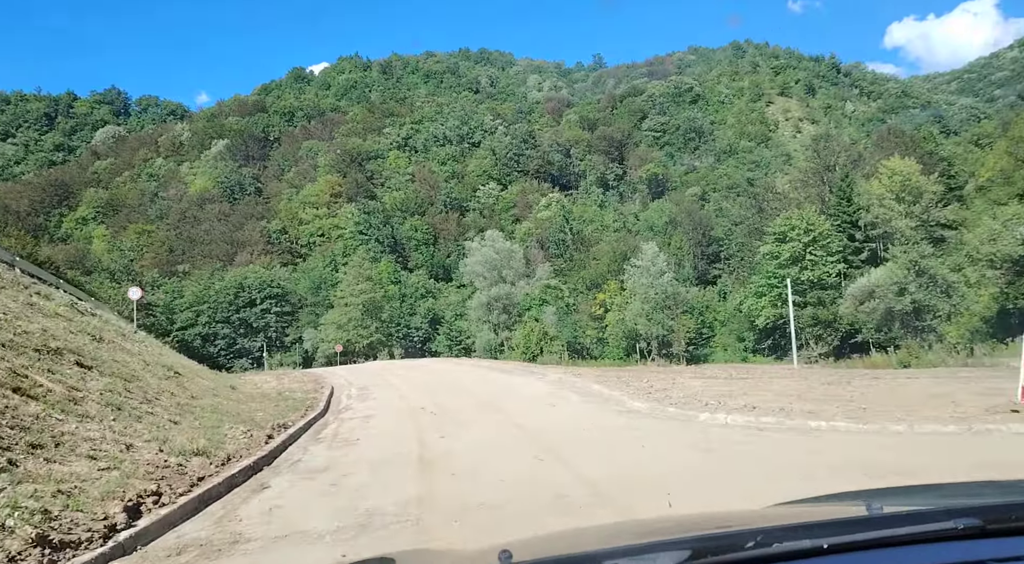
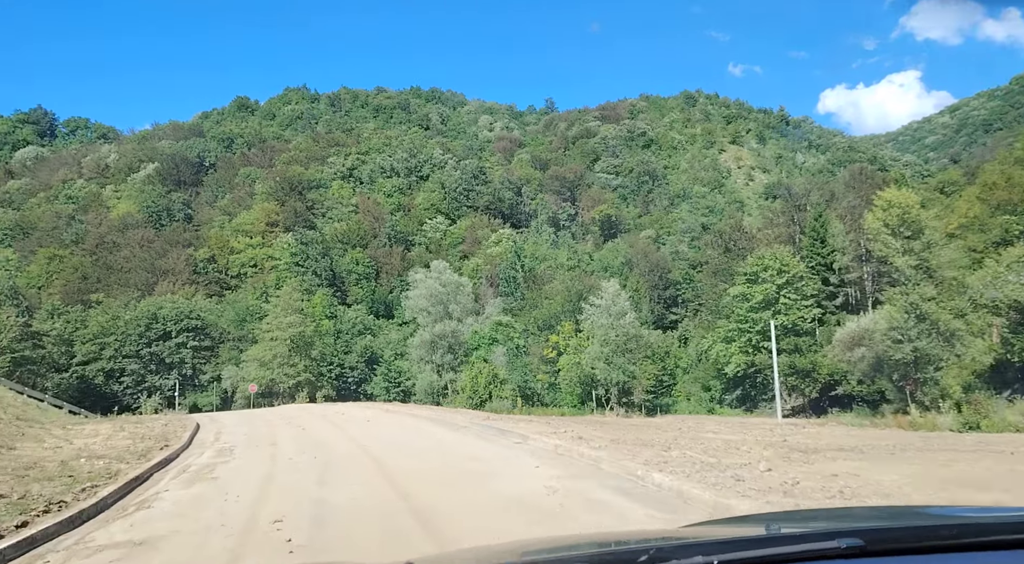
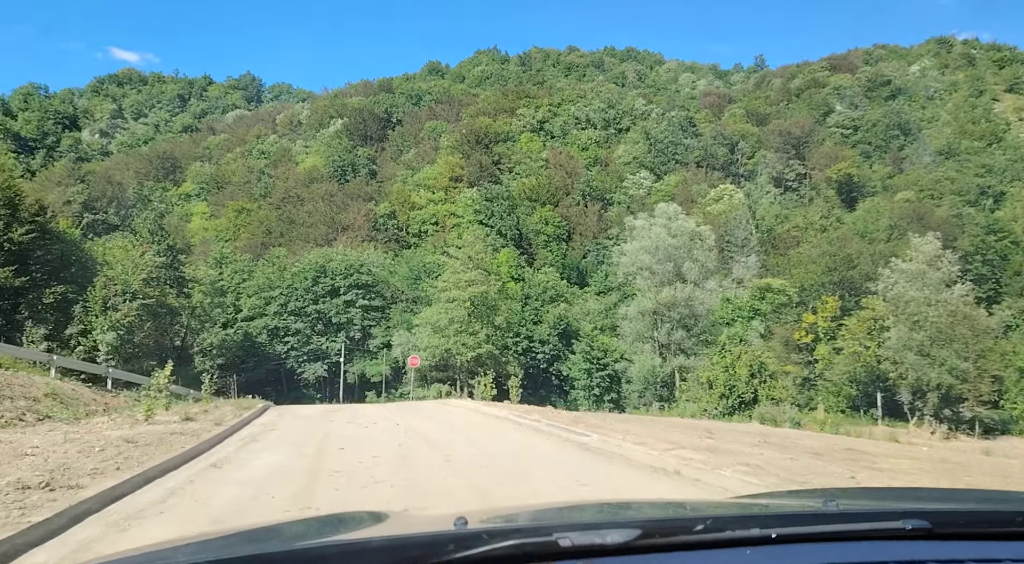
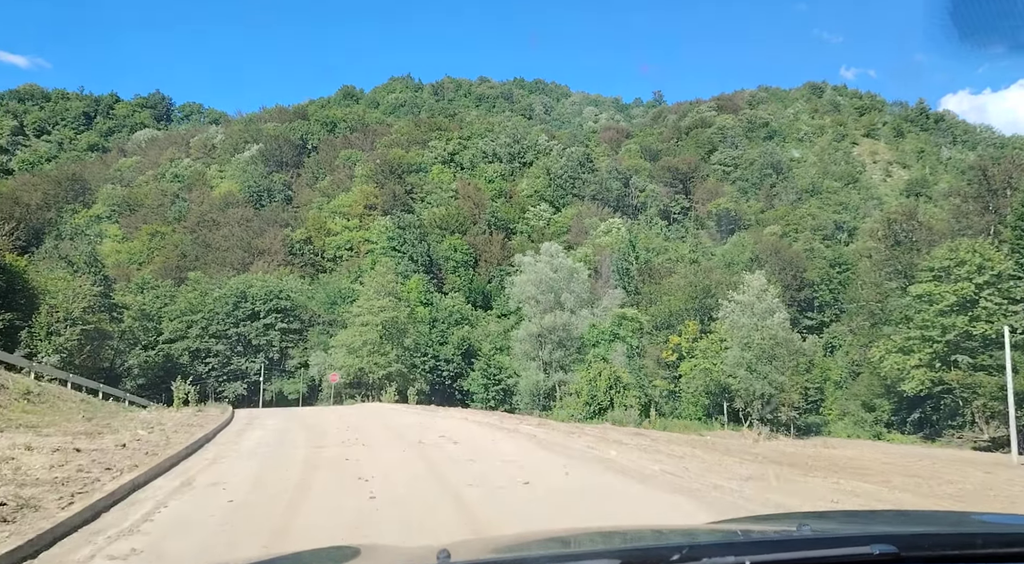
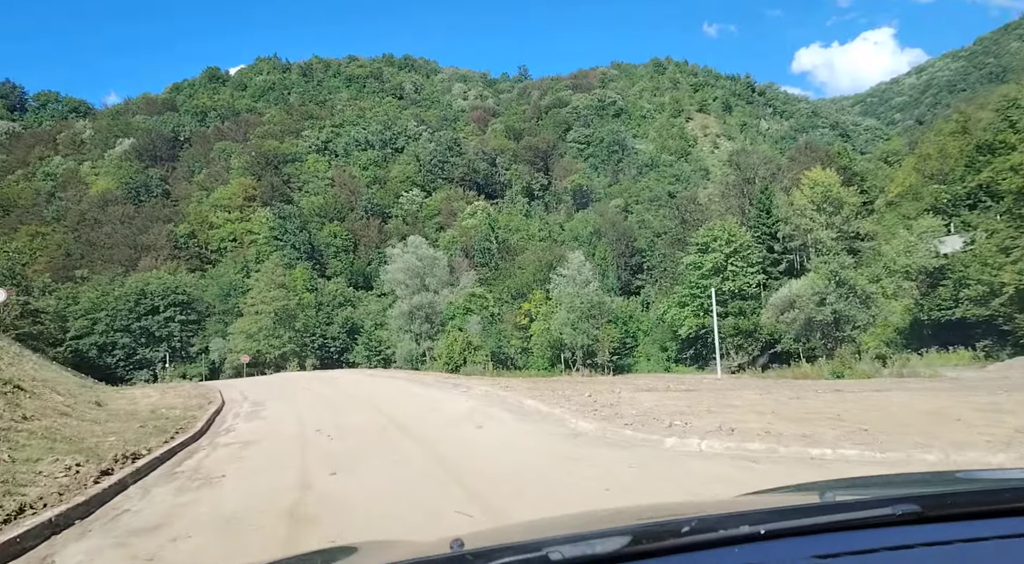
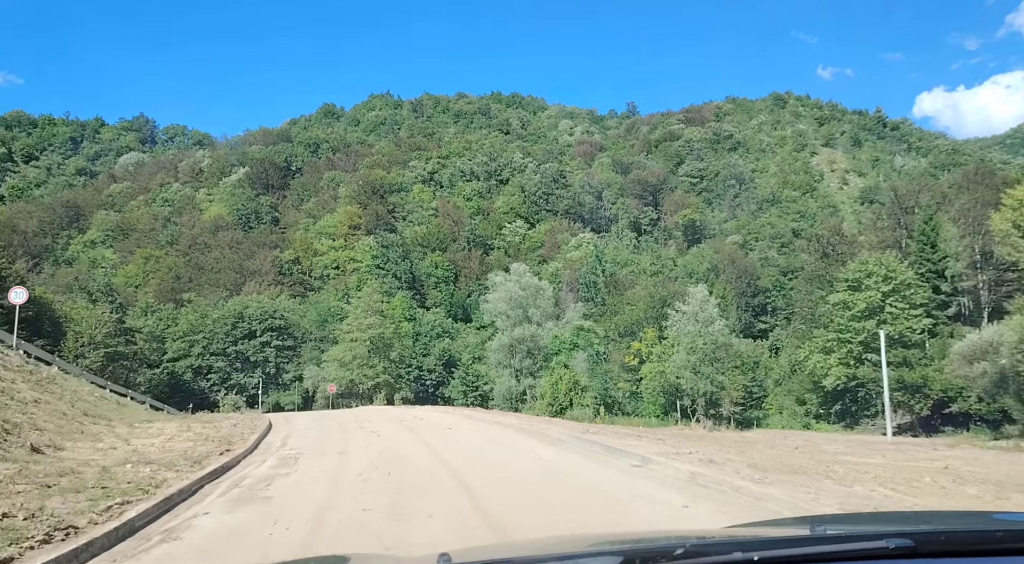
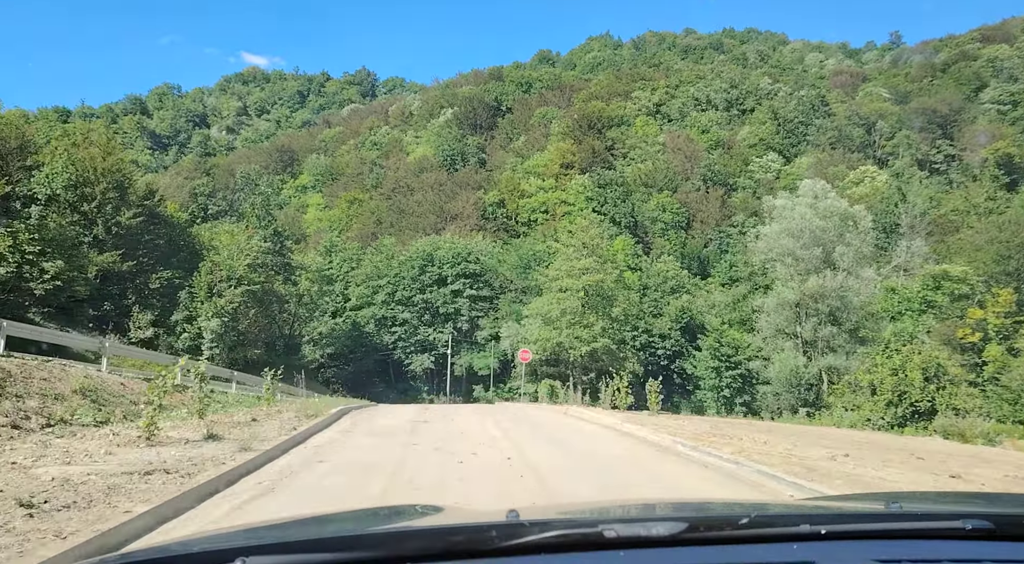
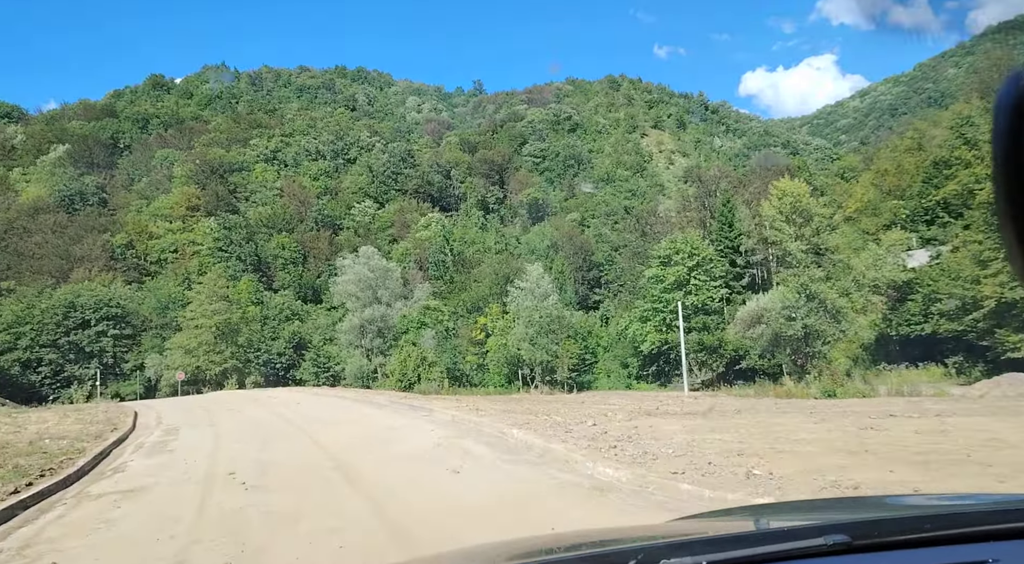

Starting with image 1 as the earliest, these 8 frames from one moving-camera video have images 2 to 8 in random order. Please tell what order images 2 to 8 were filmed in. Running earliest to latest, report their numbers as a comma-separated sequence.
5, 8, 2, 6, 4, 3, 7
